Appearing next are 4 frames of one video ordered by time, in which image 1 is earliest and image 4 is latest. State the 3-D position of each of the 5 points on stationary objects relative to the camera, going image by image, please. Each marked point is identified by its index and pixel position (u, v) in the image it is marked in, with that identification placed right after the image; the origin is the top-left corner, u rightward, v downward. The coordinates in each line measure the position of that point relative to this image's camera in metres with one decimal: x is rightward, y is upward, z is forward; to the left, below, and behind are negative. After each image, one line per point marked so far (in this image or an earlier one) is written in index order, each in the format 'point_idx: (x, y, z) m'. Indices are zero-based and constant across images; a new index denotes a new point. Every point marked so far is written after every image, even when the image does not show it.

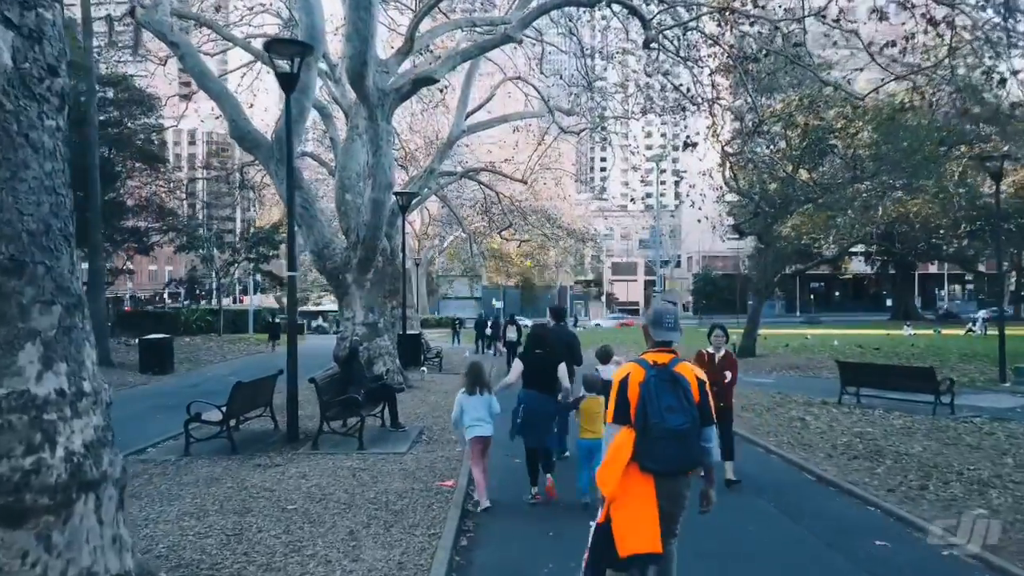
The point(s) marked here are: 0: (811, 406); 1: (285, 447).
0: (+4.5, -1.8, +13.8) m
1: (-2.3, -1.6, +9.4) m
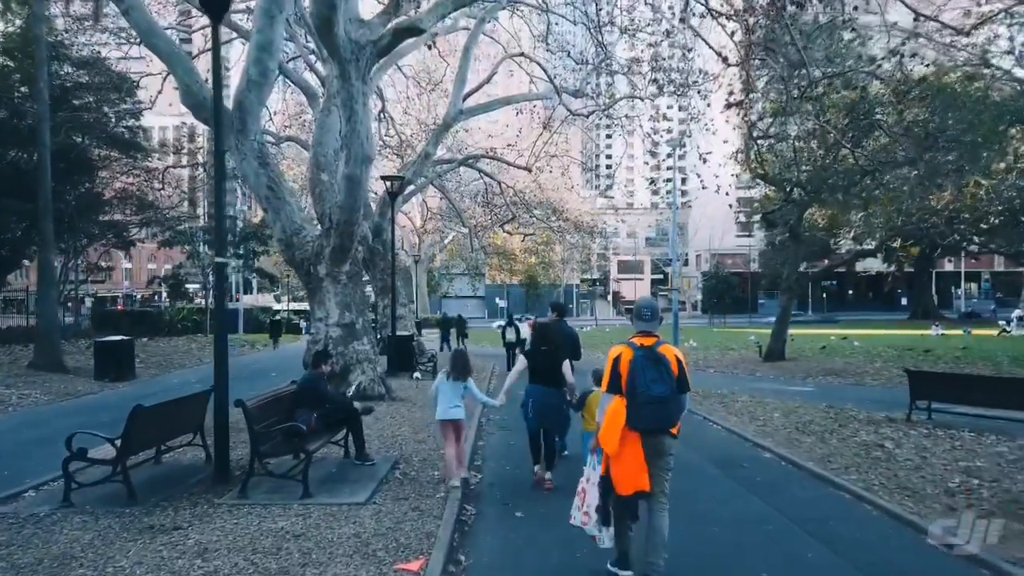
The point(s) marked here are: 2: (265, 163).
0: (+4.5, -1.7, +11.3) m
1: (-2.3, -1.6, +7.0) m
2: (-3.7, +1.8, +13.7) m
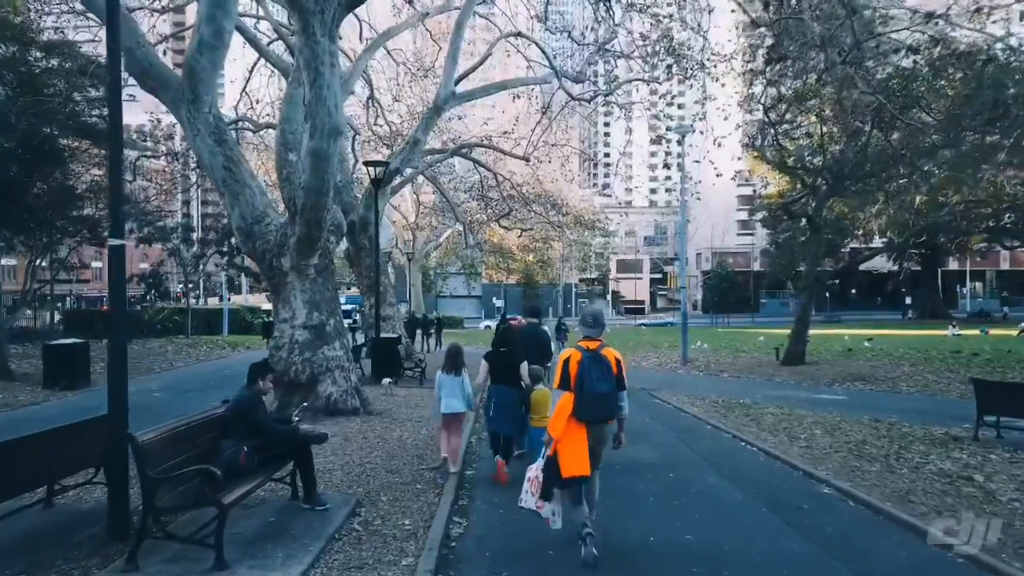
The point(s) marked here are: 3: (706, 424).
0: (+4.5, -1.6, +9.4) m
1: (-2.4, -1.5, +5.1) m
2: (-3.8, +1.9, +11.8) m
3: (+2.5, -1.7, +11.9) m
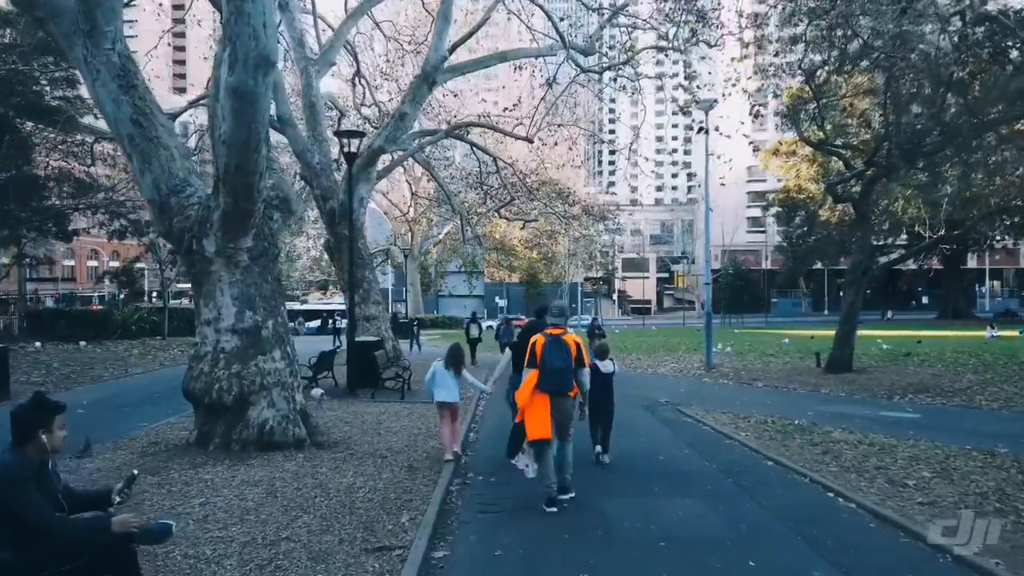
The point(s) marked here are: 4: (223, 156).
0: (+4.4, -1.5, +6.5) m
1: (-2.4, -1.4, +2.2) m
2: (-3.8, +2.0, +9.0) m
3: (+2.5, -1.7, +9.0) m
4: (-2.5, +1.2, +8.1) m
